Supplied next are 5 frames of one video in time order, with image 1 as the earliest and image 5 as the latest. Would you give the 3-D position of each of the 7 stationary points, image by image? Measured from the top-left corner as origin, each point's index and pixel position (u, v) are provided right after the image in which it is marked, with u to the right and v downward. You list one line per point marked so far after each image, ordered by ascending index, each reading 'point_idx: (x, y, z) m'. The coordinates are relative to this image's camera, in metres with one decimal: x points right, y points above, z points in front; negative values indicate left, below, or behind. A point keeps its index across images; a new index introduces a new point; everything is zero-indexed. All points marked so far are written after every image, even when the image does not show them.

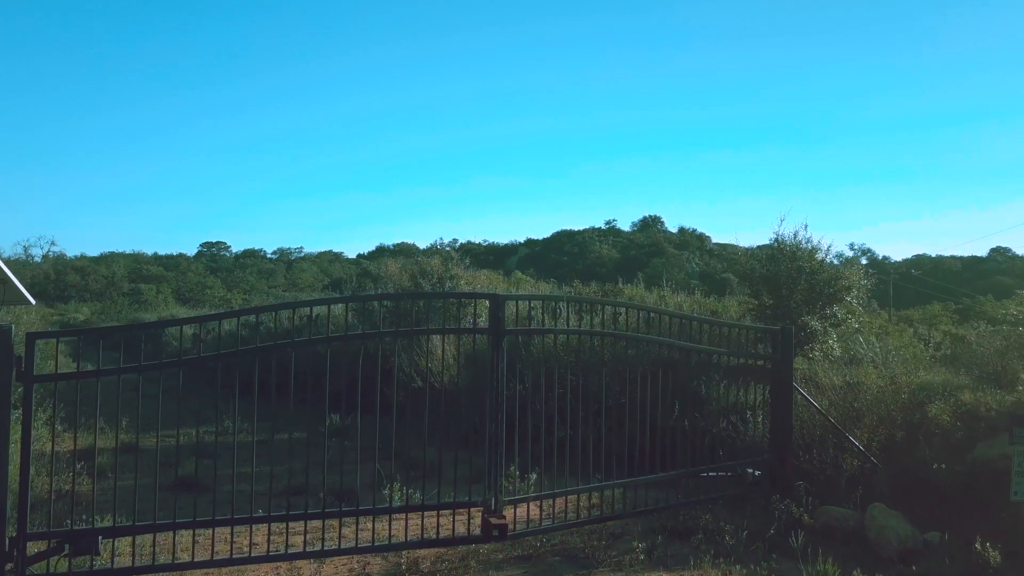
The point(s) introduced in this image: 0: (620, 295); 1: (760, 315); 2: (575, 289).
0: (+2.0, -0.2, +13.0) m
1: (+3.6, -0.4, +10.5) m
2: (+1.3, 0.0, +13.9) m
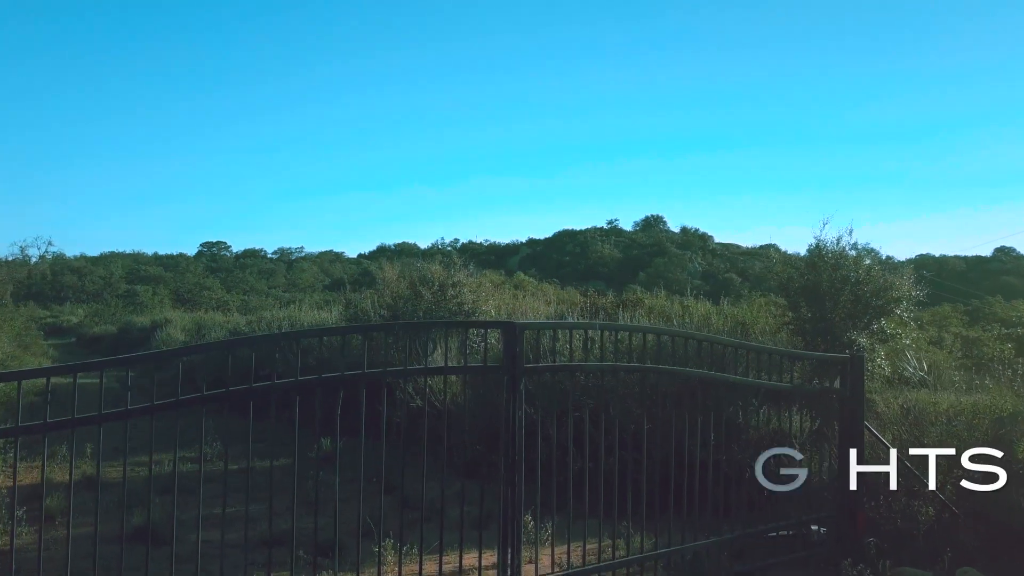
0: (+2.1, -0.3, +12.0) m
1: (+3.7, -0.5, +9.5) m
2: (+1.4, -0.2, +12.9) m
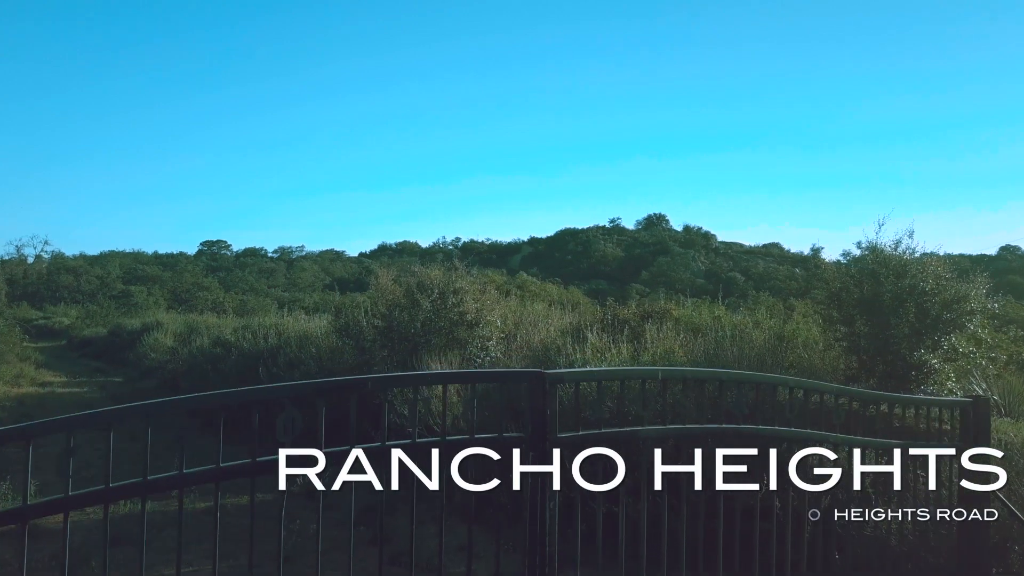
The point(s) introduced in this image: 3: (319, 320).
0: (+2.2, -0.4, +10.8) m
1: (+3.8, -0.7, +8.4) m
2: (+1.5, -0.3, +11.7) m
3: (-3.8, -0.7, +14.8) m
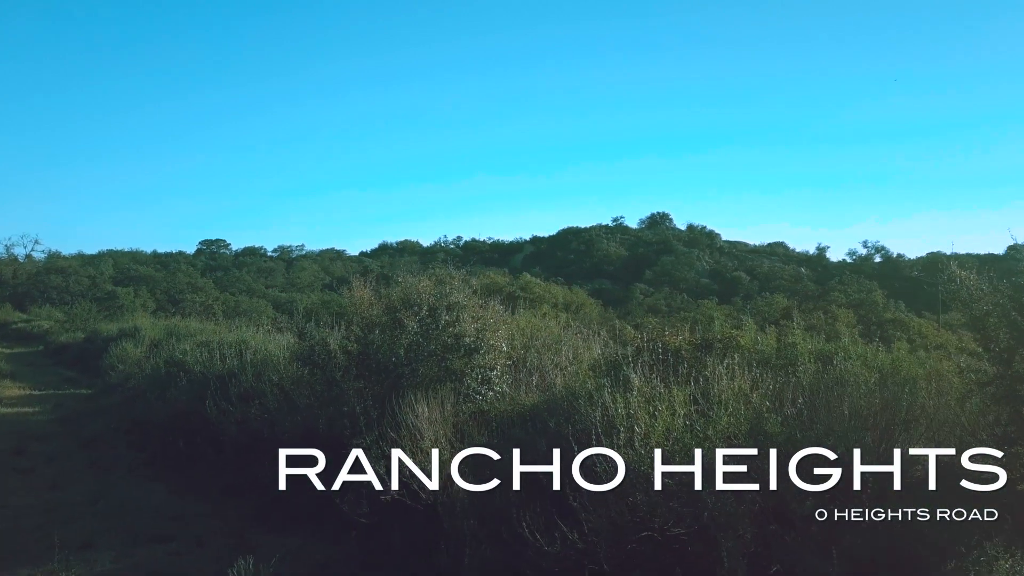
0: (+2.3, -0.6, +8.6) m
1: (+3.9, -0.8, +6.1) m
2: (+1.6, -0.4, +9.5) m
3: (-3.7, -0.8, +12.5) m
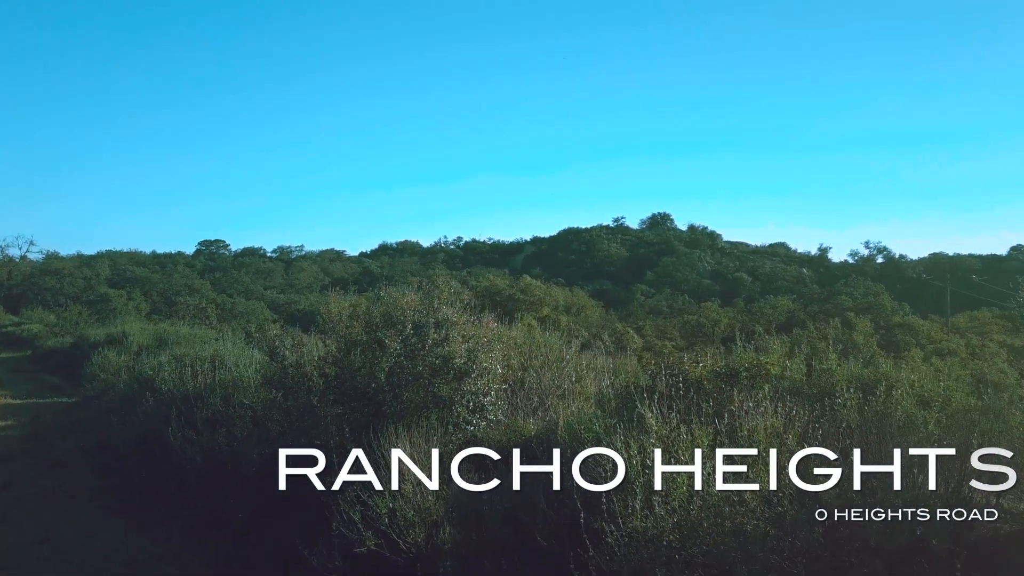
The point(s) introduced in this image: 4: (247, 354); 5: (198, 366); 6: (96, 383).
0: (+2.3, -0.7, +7.7) m
1: (+3.8, -1.0, +5.2) m
2: (+1.6, -0.6, +8.6) m
3: (-3.8, -1.0, +11.7) m
4: (-4.2, -1.0, +12.1) m
5: (-5.0, -1.2, +12.3) m
6: (-10.3, -2.4, +18.6) m
